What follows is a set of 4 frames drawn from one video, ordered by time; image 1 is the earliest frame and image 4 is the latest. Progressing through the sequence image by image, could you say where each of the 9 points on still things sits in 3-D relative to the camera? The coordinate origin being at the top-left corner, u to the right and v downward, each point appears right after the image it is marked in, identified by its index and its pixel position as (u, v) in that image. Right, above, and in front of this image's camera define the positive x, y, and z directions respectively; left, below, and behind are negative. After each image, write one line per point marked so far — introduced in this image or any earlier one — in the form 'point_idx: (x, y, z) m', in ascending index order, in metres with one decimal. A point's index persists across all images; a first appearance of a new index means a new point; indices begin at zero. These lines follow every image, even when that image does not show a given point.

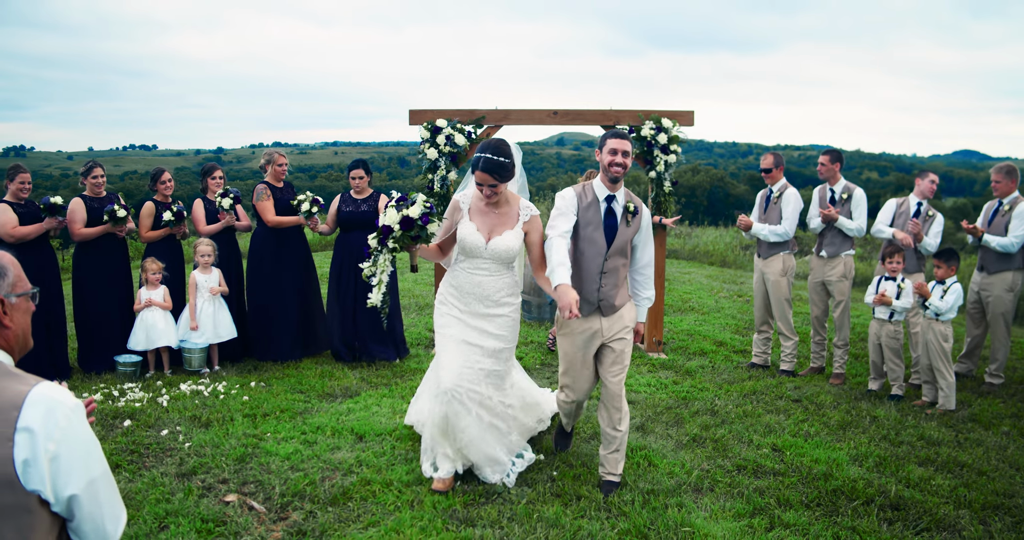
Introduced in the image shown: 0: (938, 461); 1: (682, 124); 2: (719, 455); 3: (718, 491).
0: (+3.1, -1.4, +4.6) m
1: (+2.0, +1.7, +7.3) m
2: (+1.5, -1.3, +4.5) m
3: (+1.3, -1.4, +3.9) m
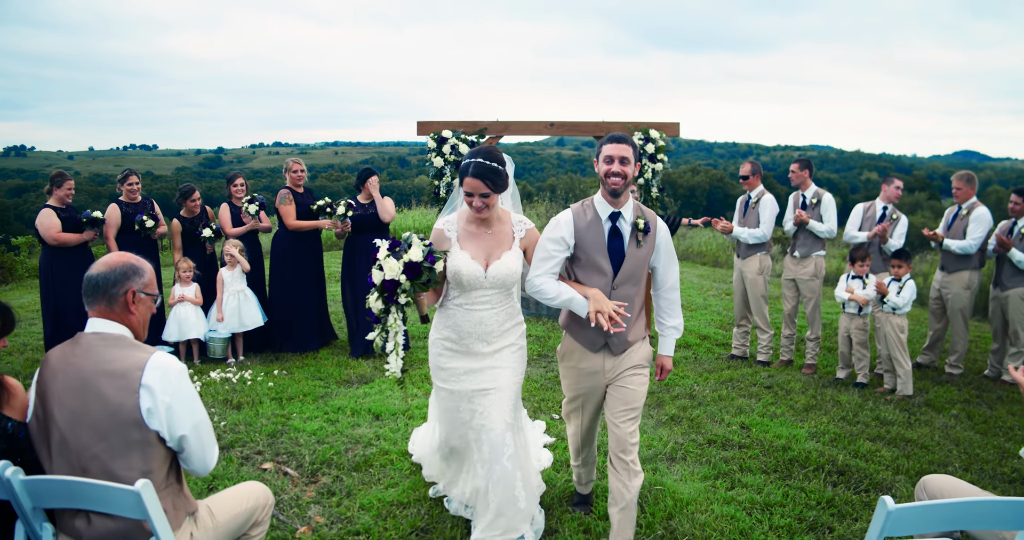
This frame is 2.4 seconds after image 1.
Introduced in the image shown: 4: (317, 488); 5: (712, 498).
0: (+3.1, -1.4, +5.2) m
1: (+2.0, +1.7, +7.9) m
2: (+1.5, -1.3, +5.1) m
3: (+1.3, -1.4, +4.5) m
4: (-1.3, -1.5, +4.3) m
5: (+1.3, -1.4, +3.9) m
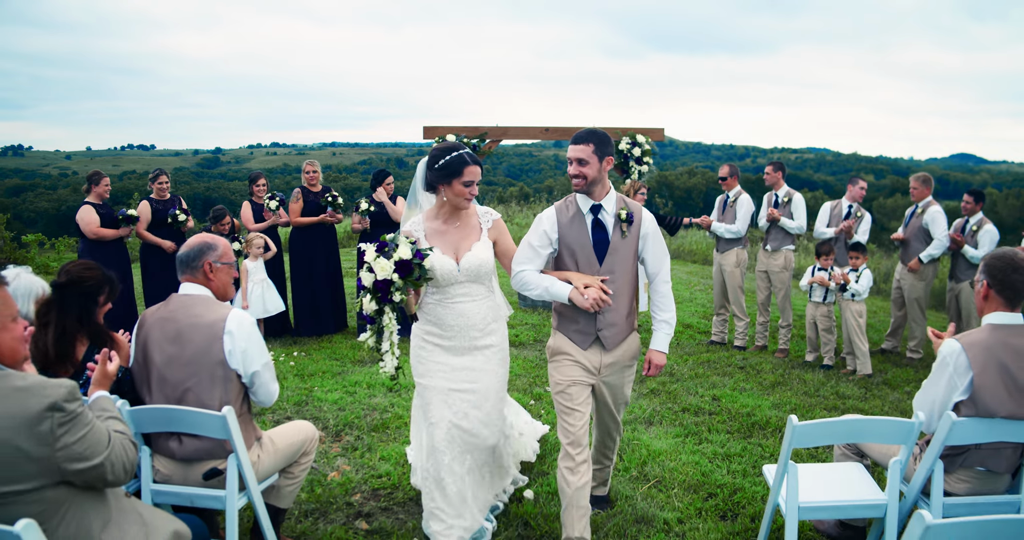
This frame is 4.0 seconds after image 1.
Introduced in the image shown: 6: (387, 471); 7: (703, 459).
0: (+3.1, -1.3, +5.9) m
1: (+2.0, +1.8, +8.6) m
2: (+1.5, -1.2, +5.8) m
3: (+1.3, -1.3, +5.2) m
4: (-1.3, -1.4, +4.9) m
5: (+1.3, -1.3, +4.6) m
6: (-0.9, -1.4, +4.5) m
7: (+1.4, -1.4, +4.5) m
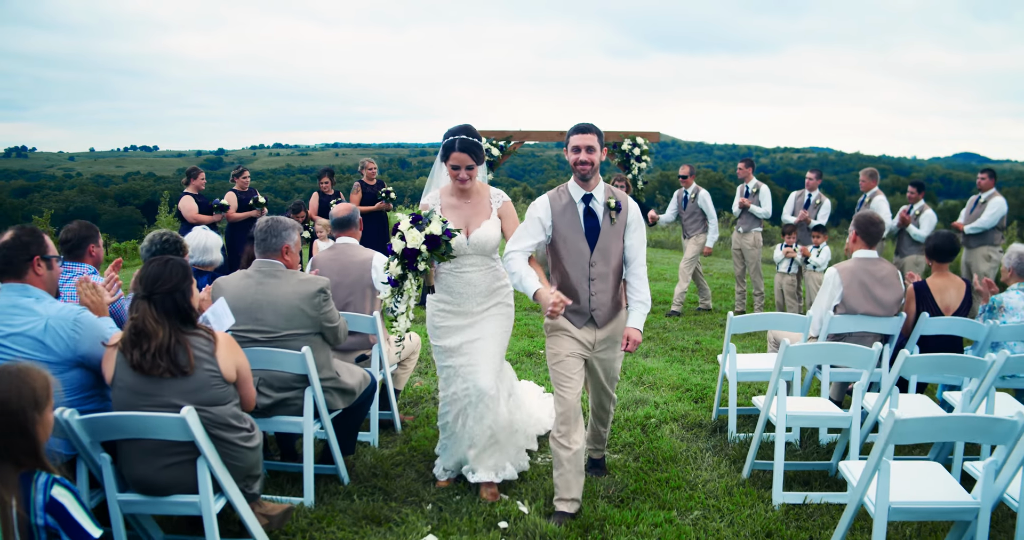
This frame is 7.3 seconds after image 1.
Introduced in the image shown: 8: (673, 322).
0: (+3.5, -1.0, +7.6) m
1: (+2.3, +2.1, +10.3) m
2: (+1.8, -0.9, +7.5) m
3: (+1.6, -0.9, +6.9) m
4: (-1.0, -1.0, +6.6) m
5: (+1.6, -1.0, +6.3) m
6: (-0.6, -1.1, +6.2) m
7: (+1.7, -1.0, +6.2) m
8: (+2.3, -0.7, +8.8) m
